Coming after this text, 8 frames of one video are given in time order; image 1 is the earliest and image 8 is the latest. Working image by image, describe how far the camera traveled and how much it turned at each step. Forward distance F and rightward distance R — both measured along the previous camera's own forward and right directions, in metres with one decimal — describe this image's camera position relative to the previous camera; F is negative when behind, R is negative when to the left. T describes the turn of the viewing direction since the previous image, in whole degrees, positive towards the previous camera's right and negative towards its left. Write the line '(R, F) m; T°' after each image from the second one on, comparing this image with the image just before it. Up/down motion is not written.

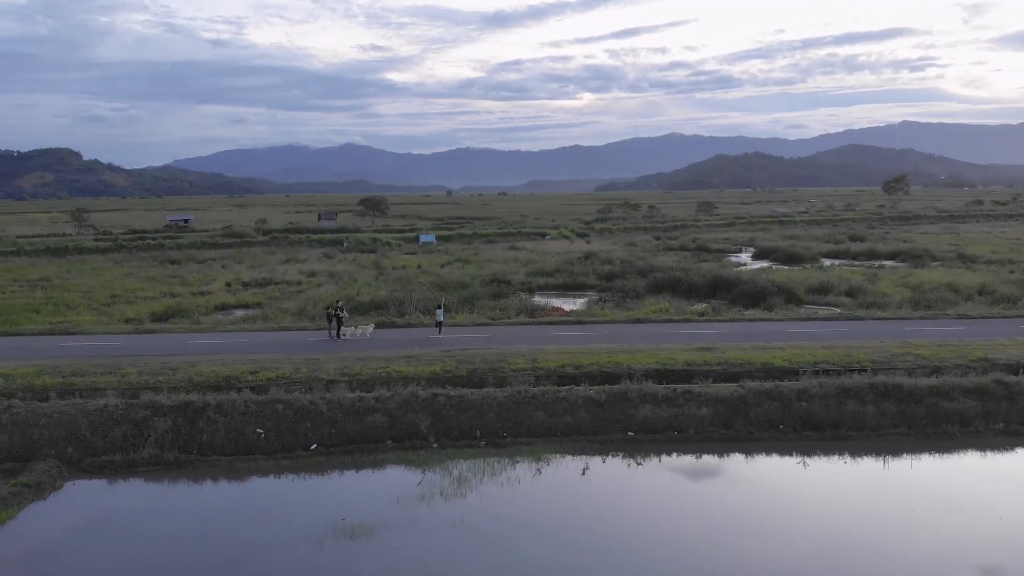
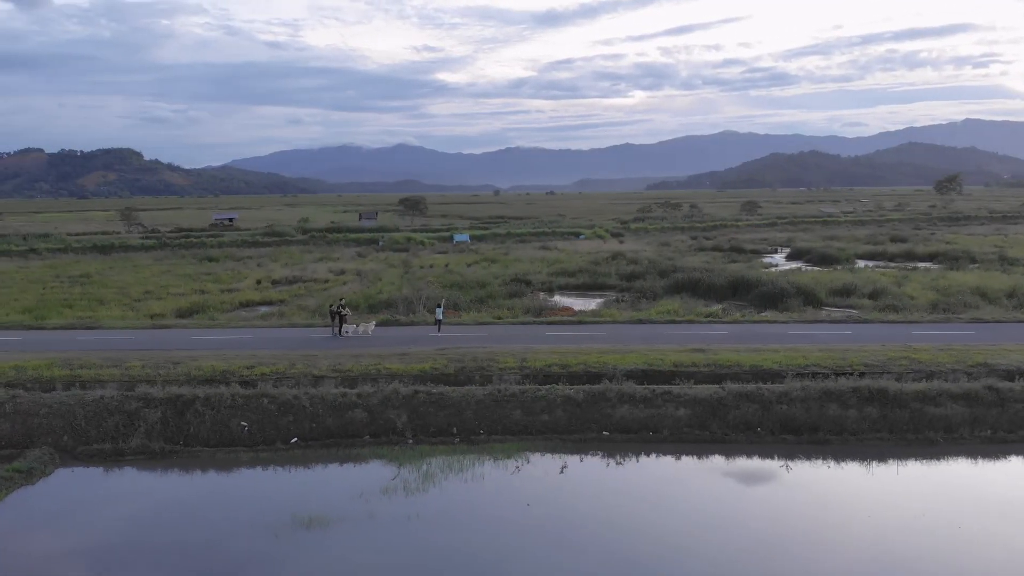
(+1.3, -0.2) m; -4°
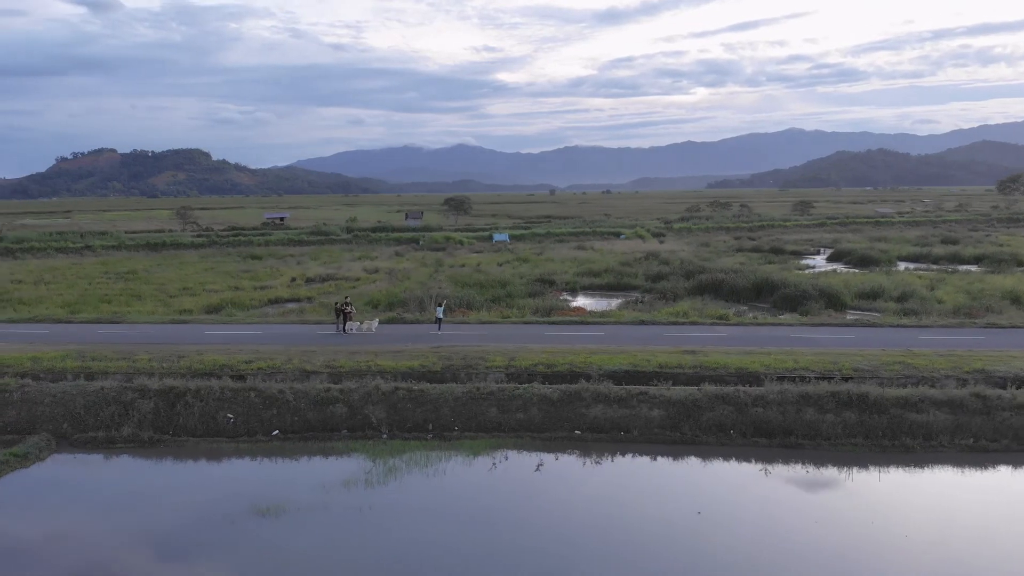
(+1.5, -0.2) m; -4°
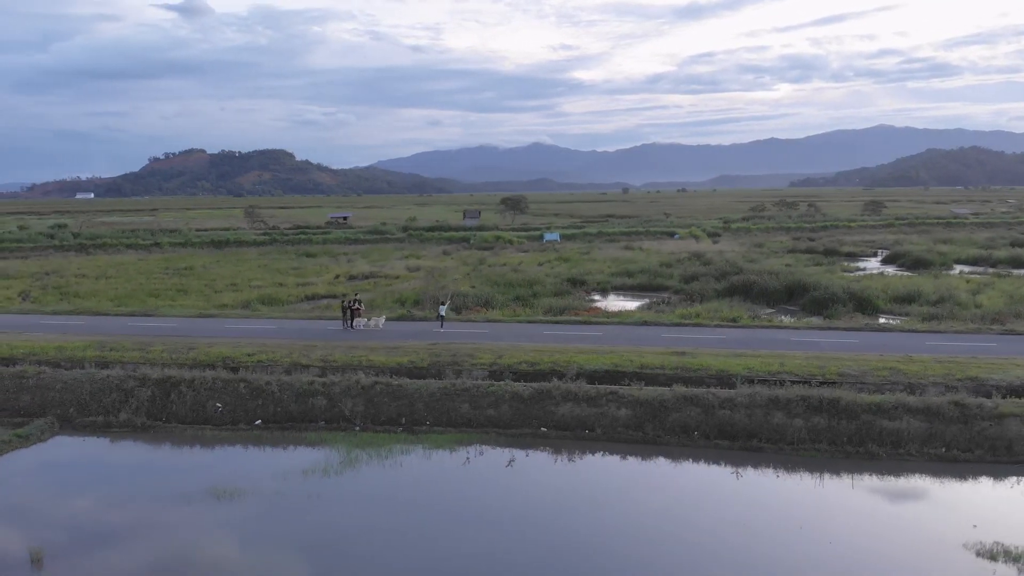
(+2.0, -0.3) m; -6°
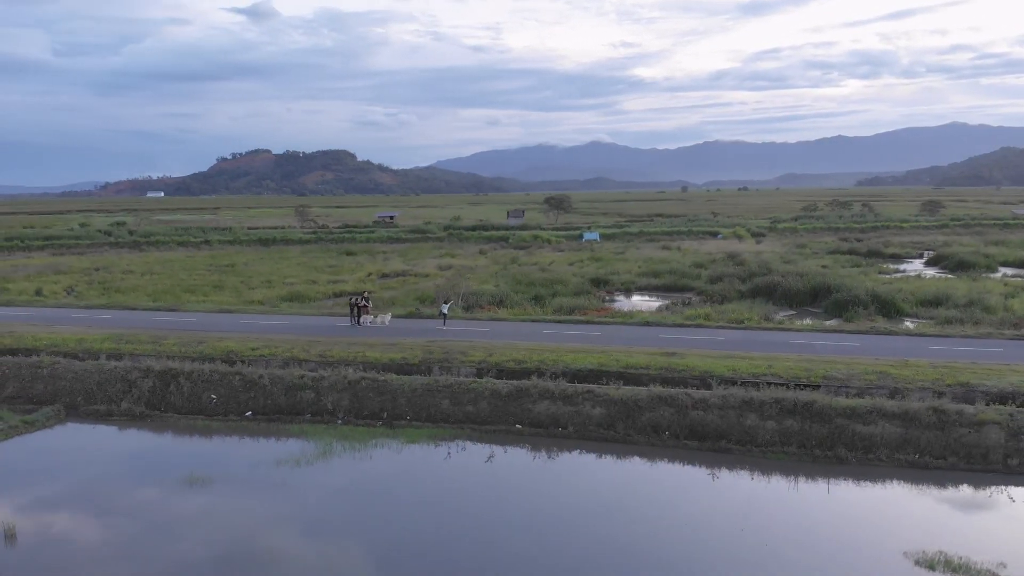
(+1.6, -0.2) m; -4°
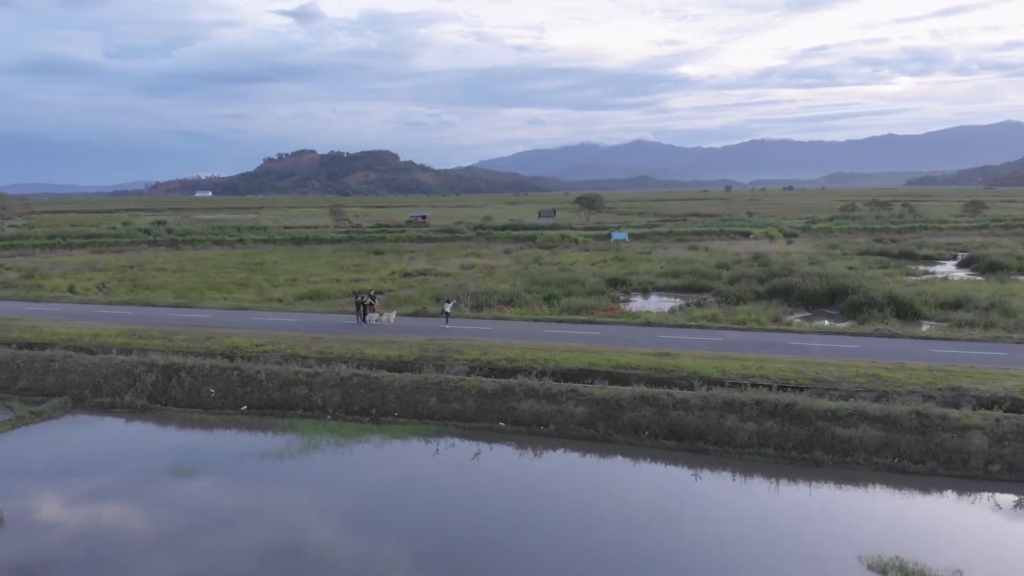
(+1.1, -0.2) m; -3°
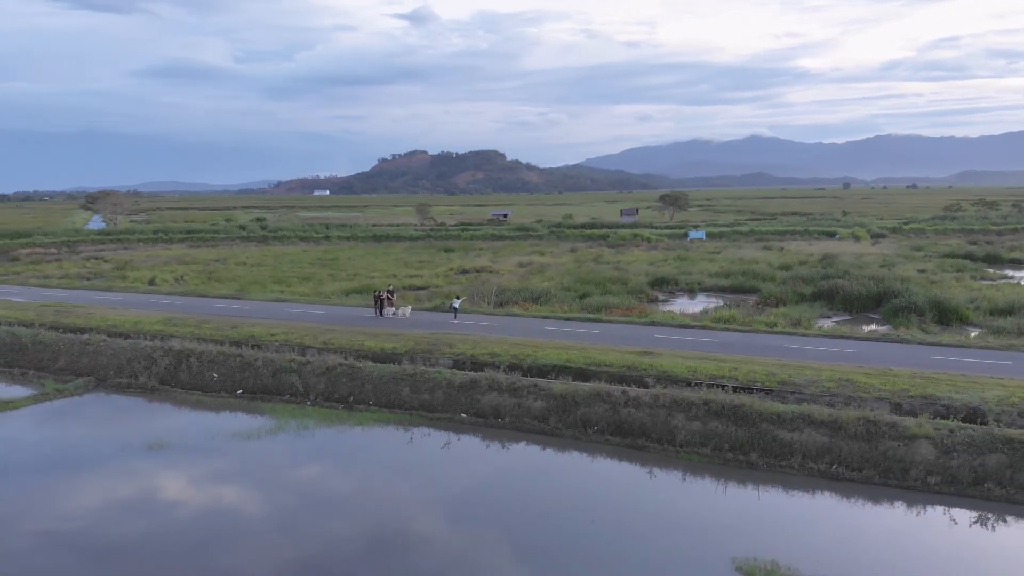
(+2.9, -0.3) m; -8°
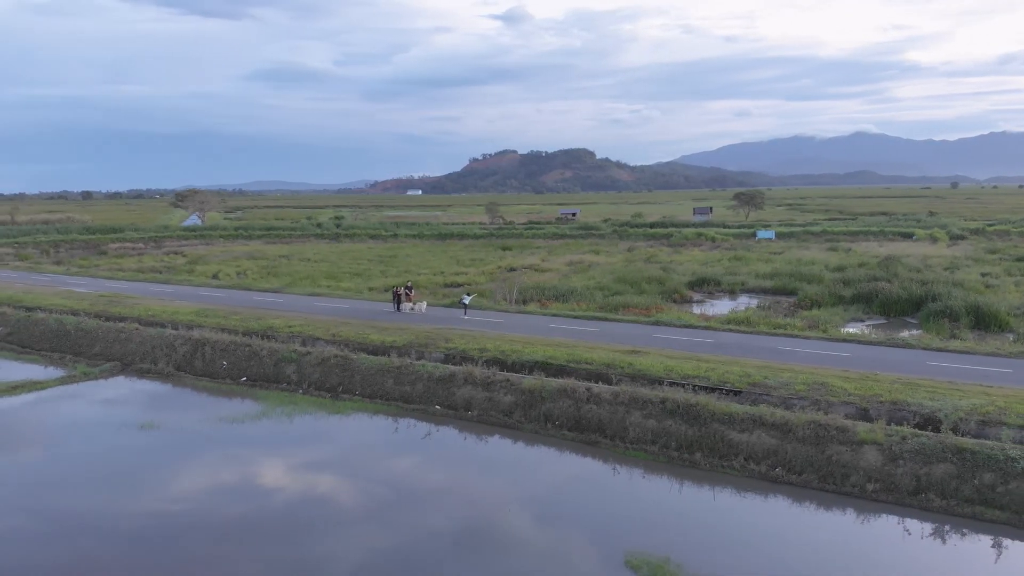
(+2.4, -0.2) m; -7°
